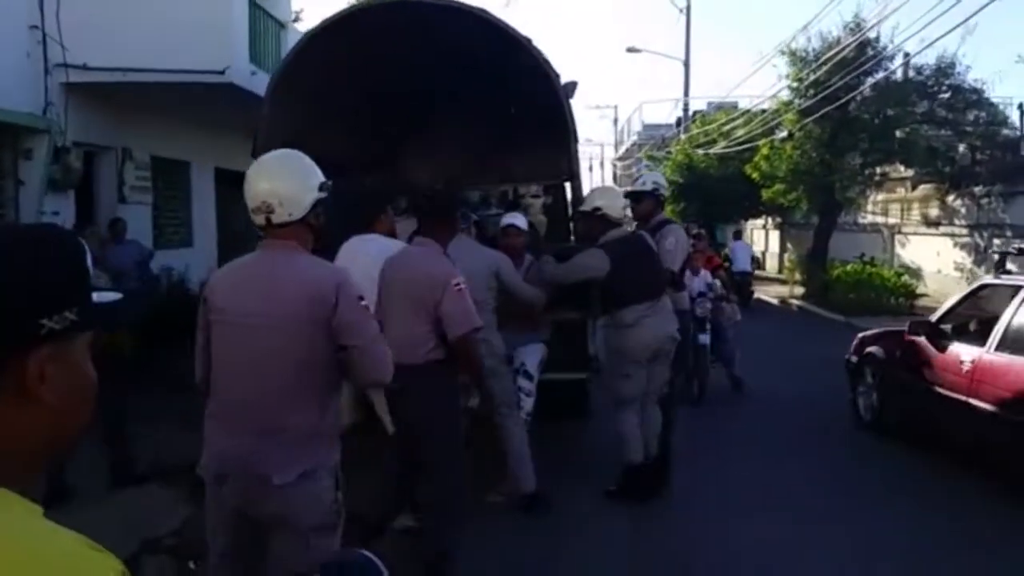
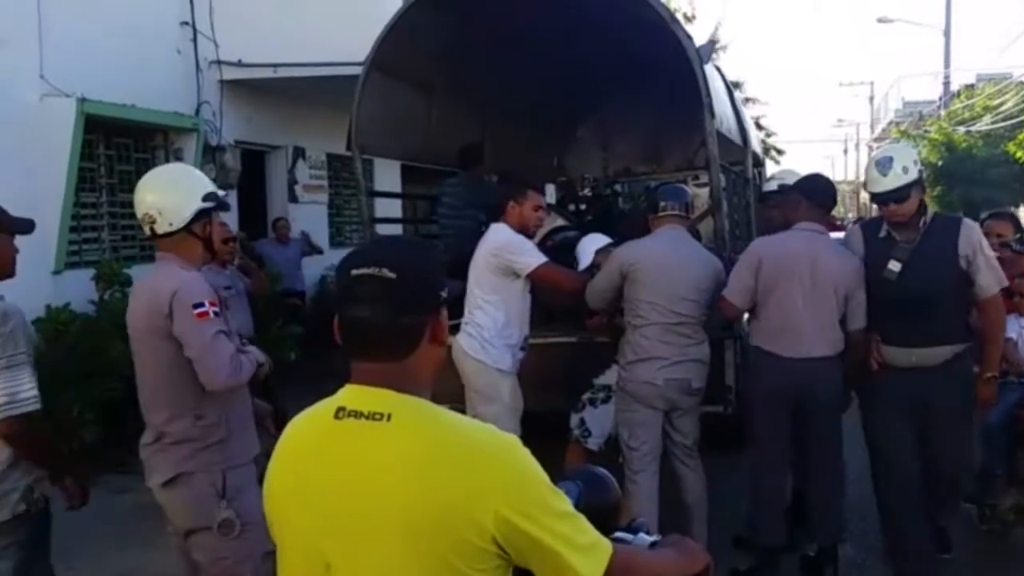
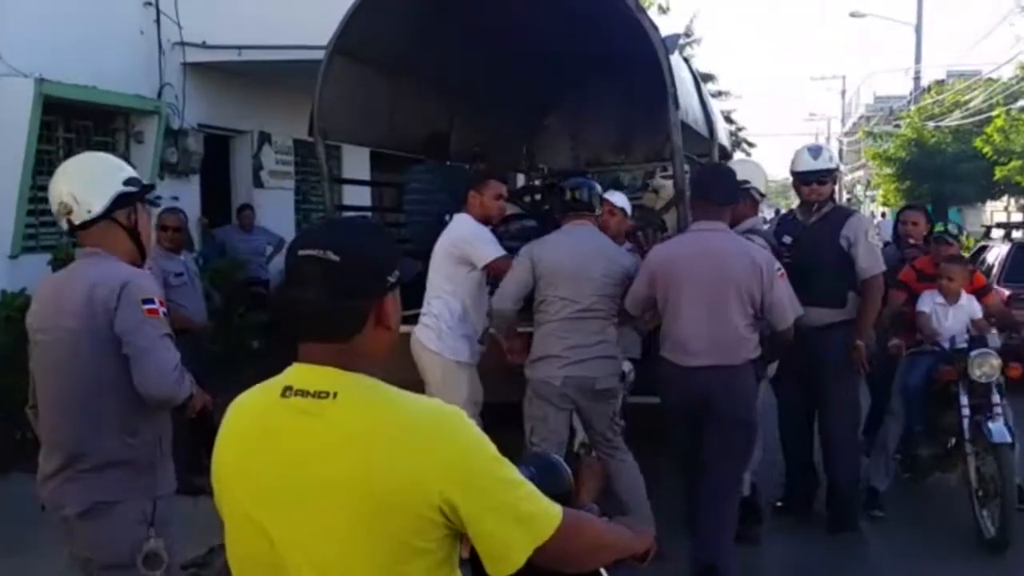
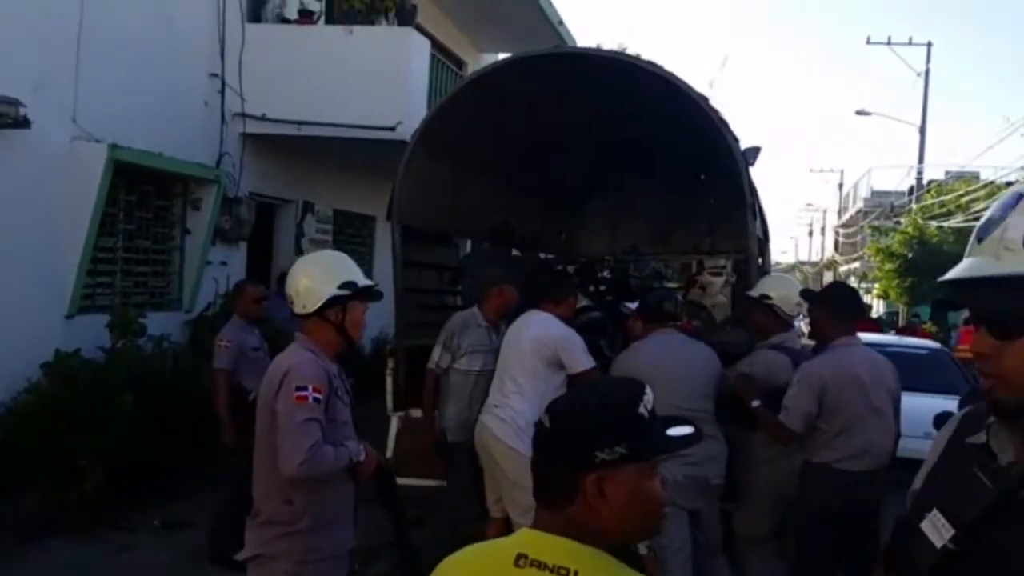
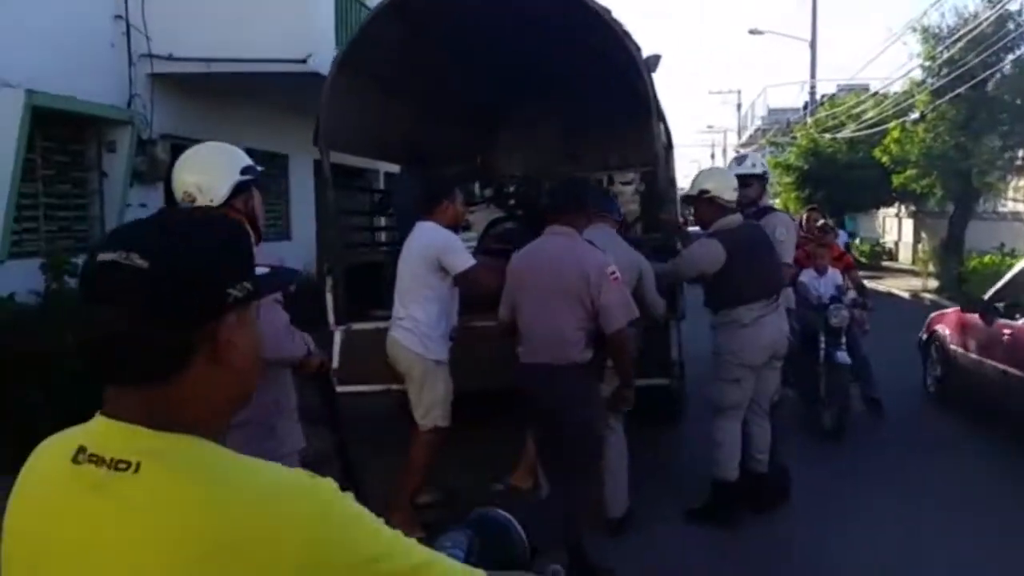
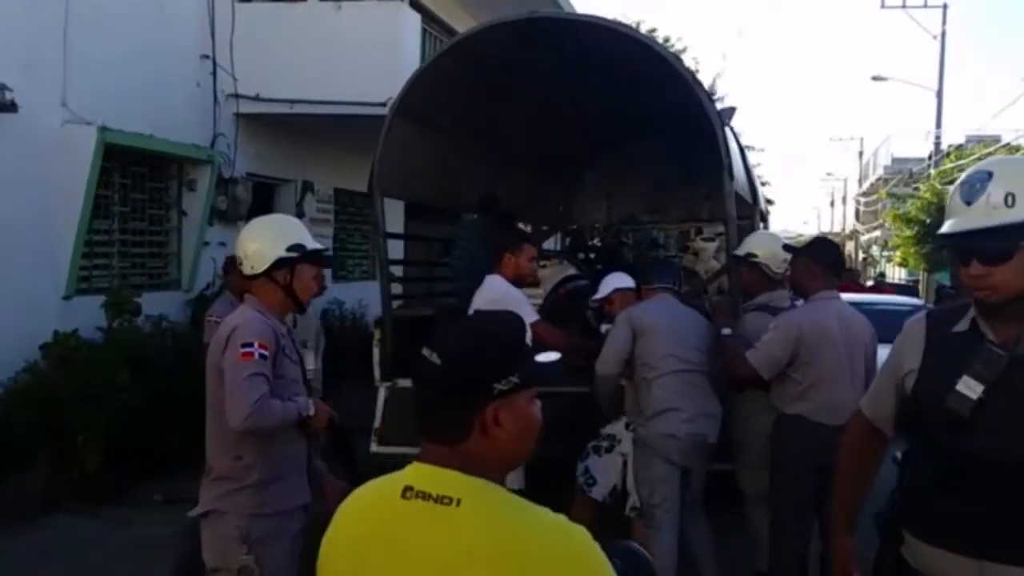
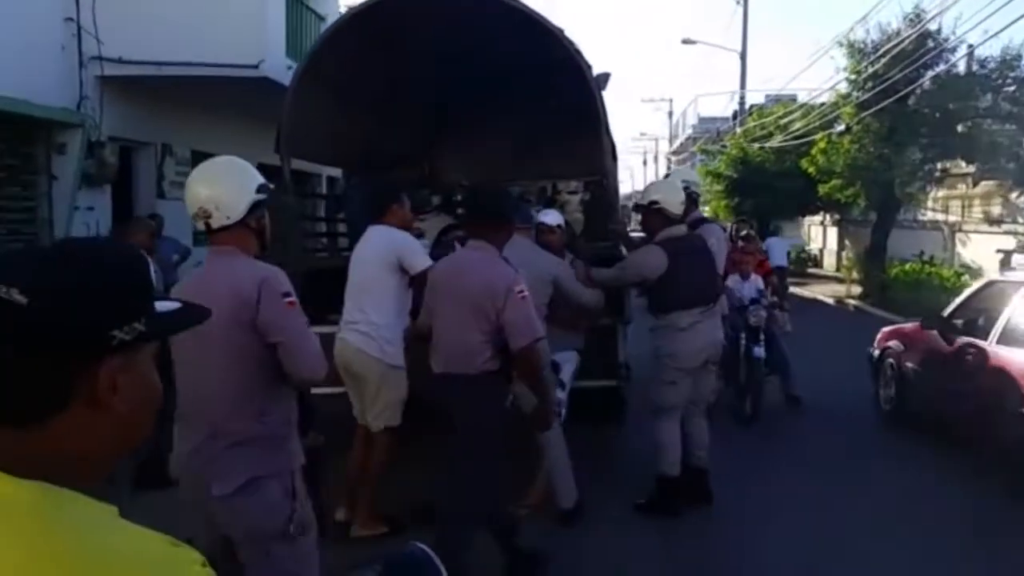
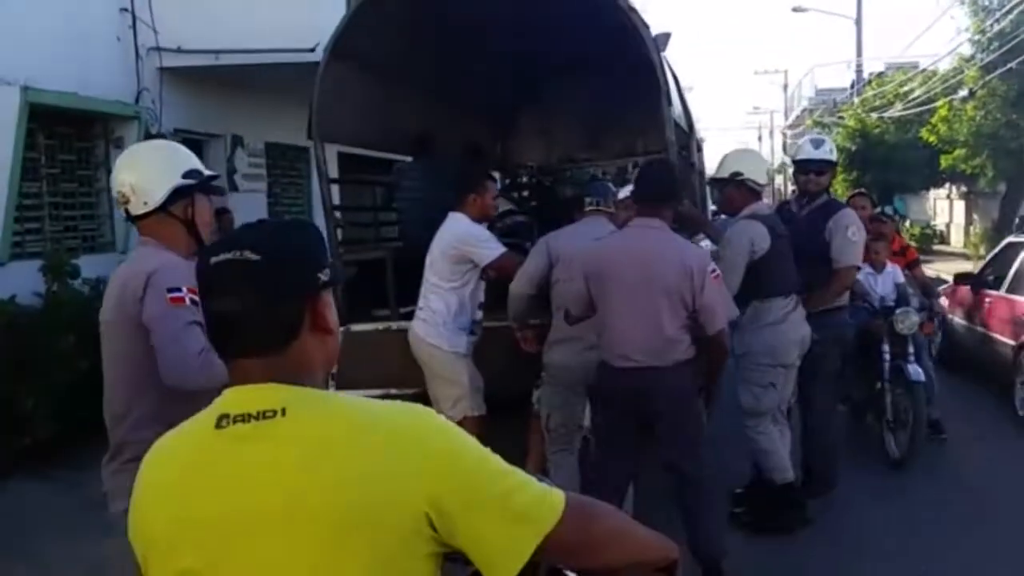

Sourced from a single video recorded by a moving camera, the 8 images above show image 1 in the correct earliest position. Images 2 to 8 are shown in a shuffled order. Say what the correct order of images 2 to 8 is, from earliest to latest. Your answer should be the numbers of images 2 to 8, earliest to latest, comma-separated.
7, 5, 8, 3, 2, 6, 4
